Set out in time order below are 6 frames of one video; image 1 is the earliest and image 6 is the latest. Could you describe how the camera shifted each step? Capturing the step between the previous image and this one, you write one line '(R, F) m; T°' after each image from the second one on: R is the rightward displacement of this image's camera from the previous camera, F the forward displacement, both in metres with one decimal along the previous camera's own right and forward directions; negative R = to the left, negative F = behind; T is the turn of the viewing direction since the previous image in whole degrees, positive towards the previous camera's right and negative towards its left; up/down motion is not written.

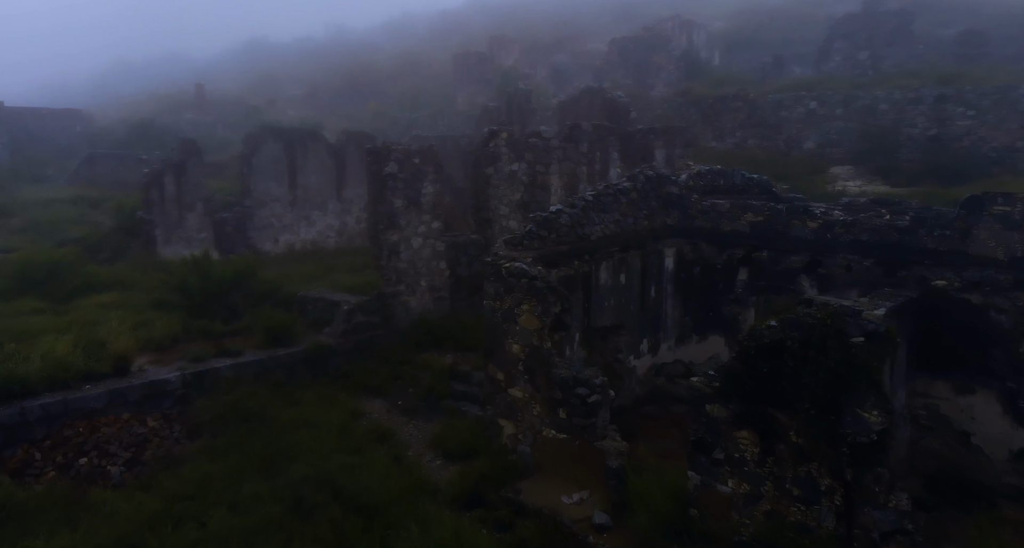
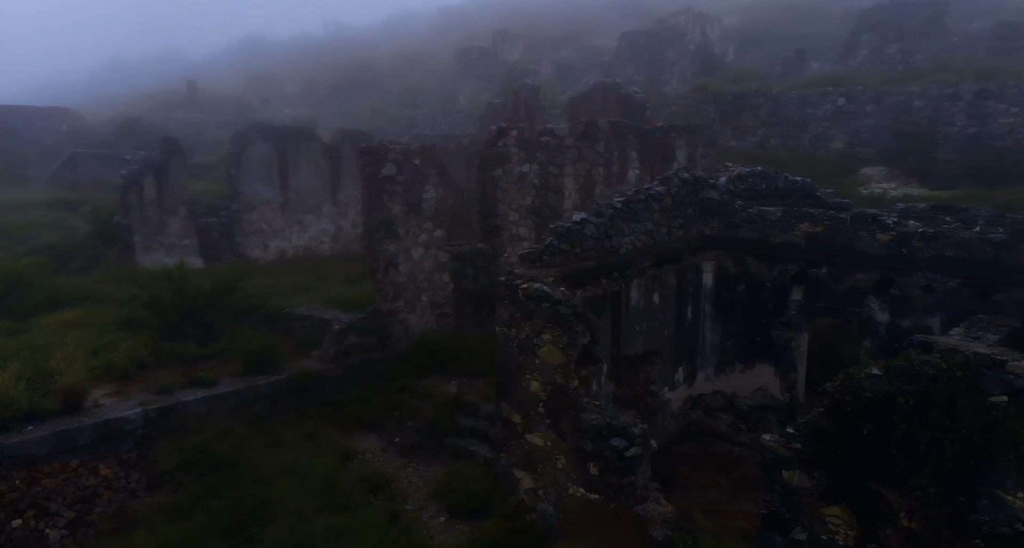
(-0.1, +1.1) m; 0°
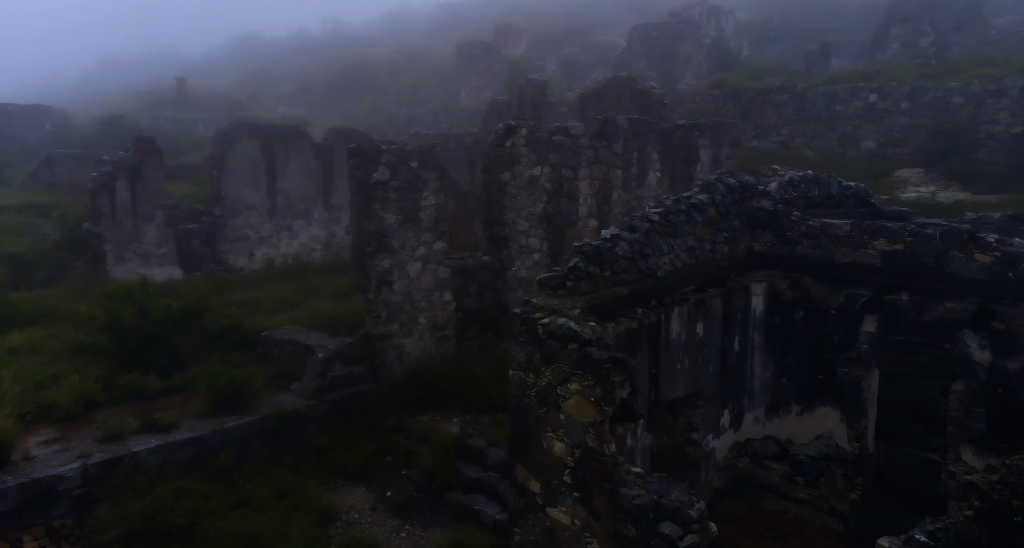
(-0.1, +1.1) m; 0°
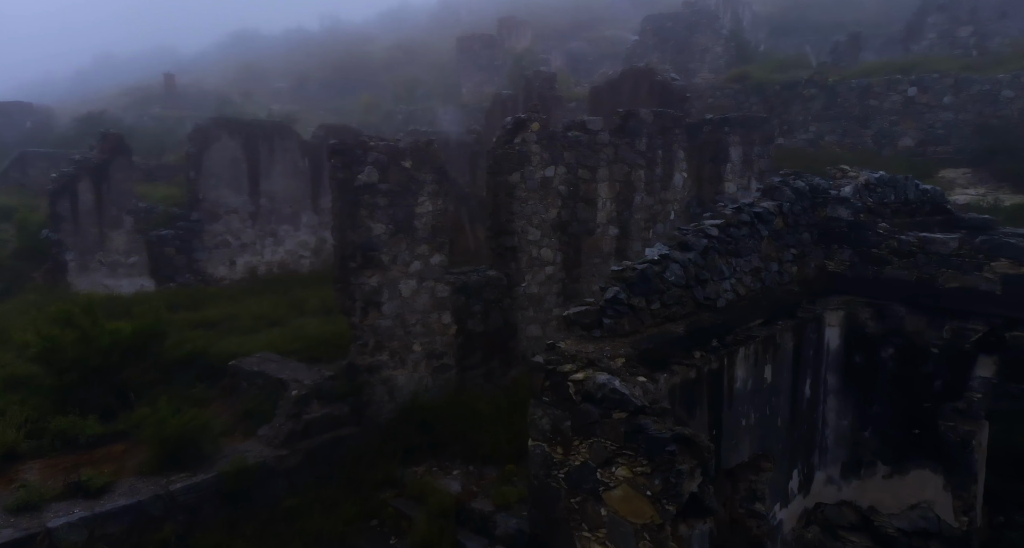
(-0.1, +1.2) m; 0°
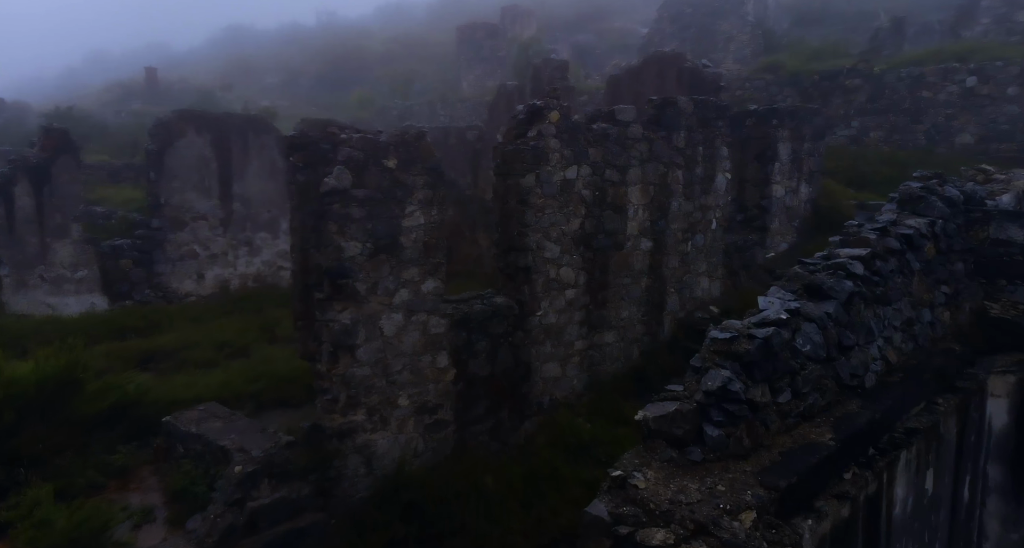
(-0.1, +1.5) m; 0°
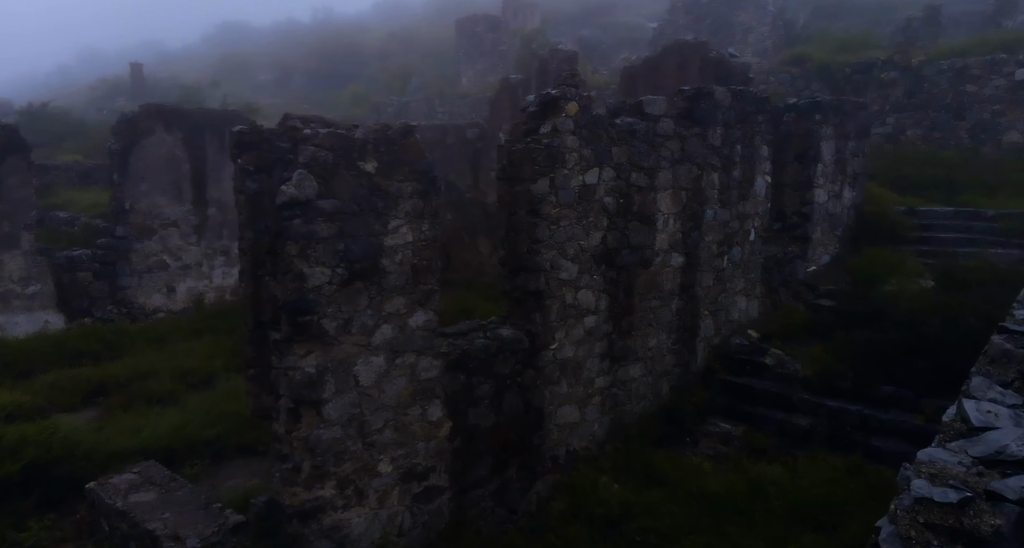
(-0.1, +1.1) m; 0°
